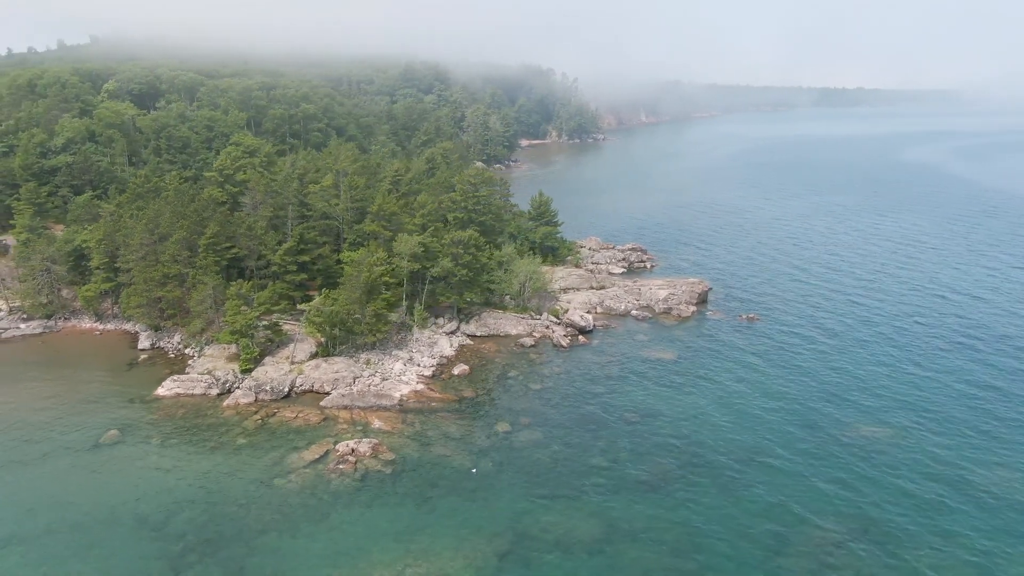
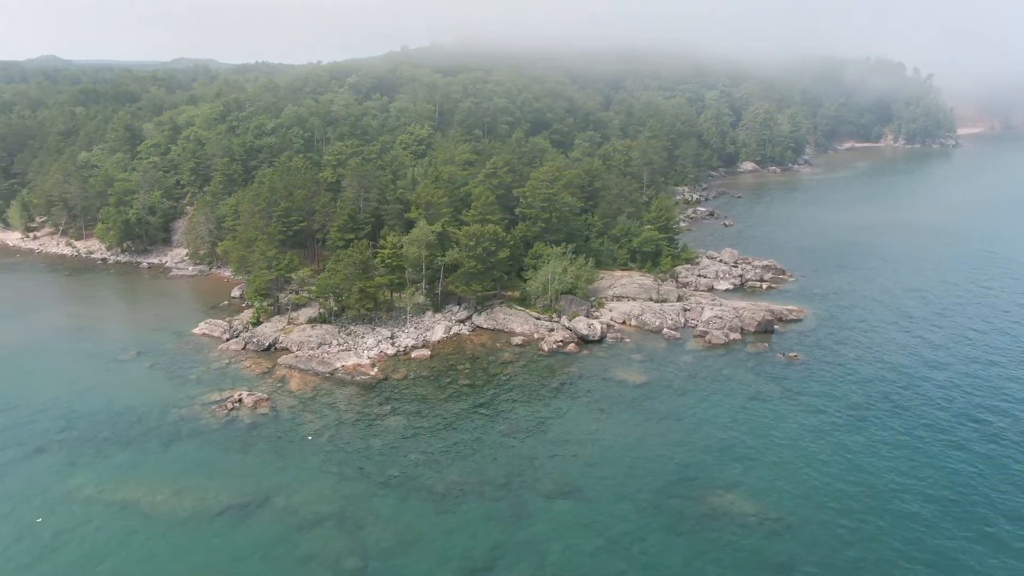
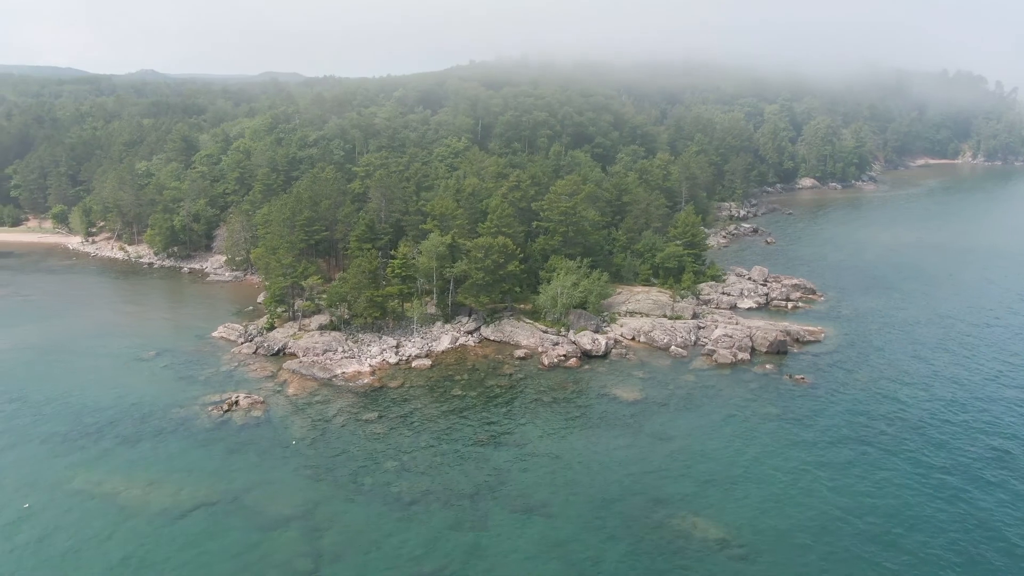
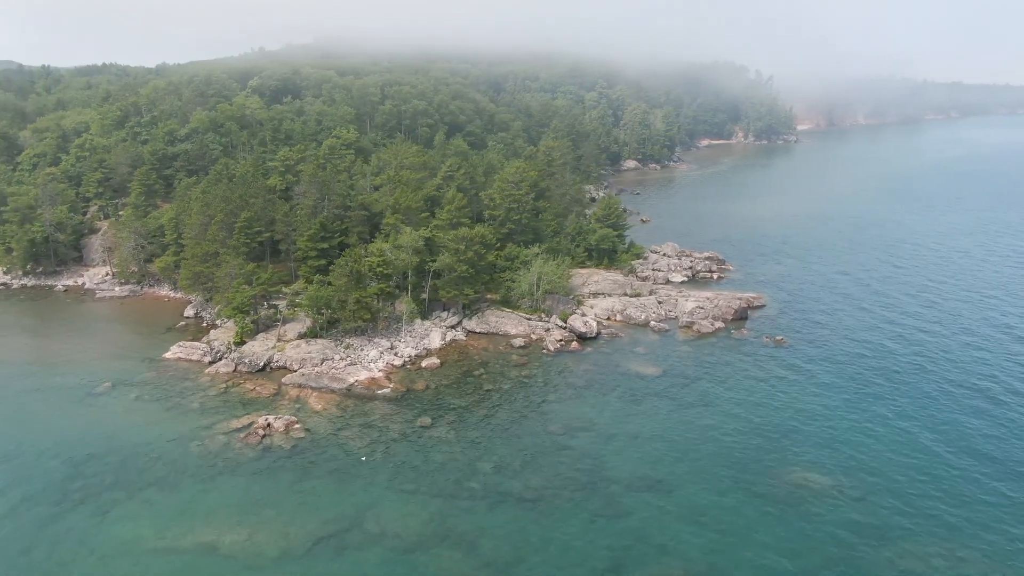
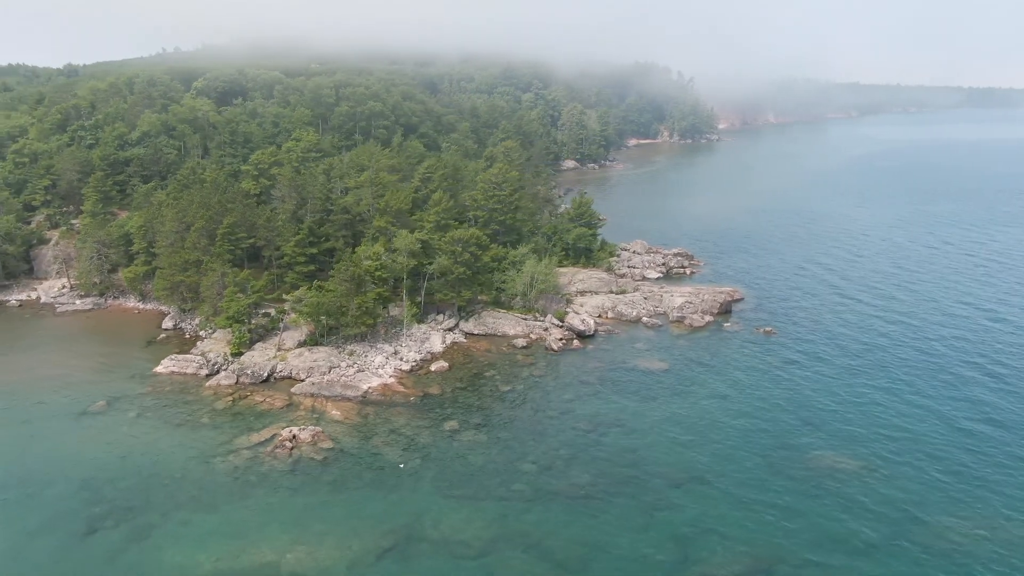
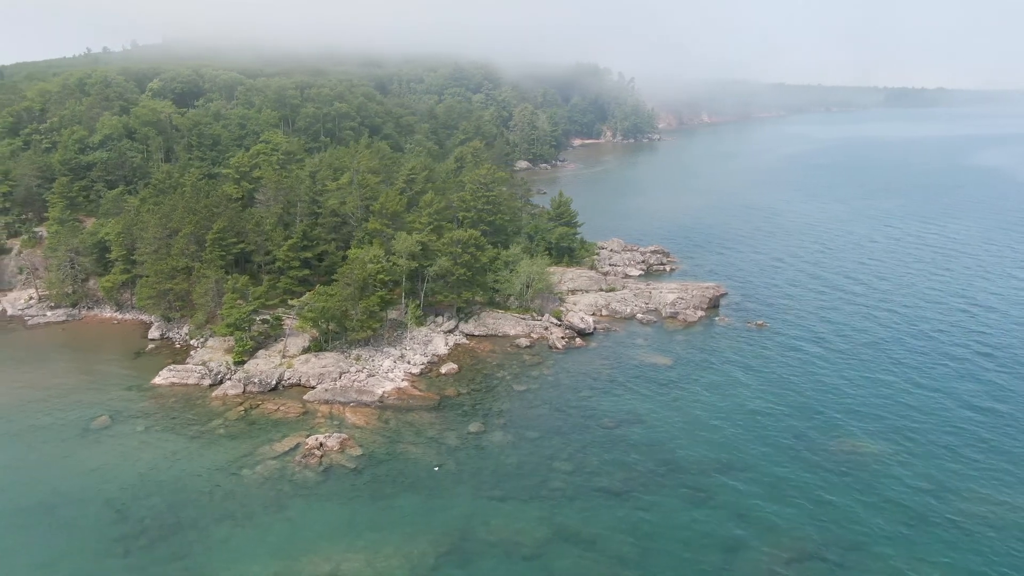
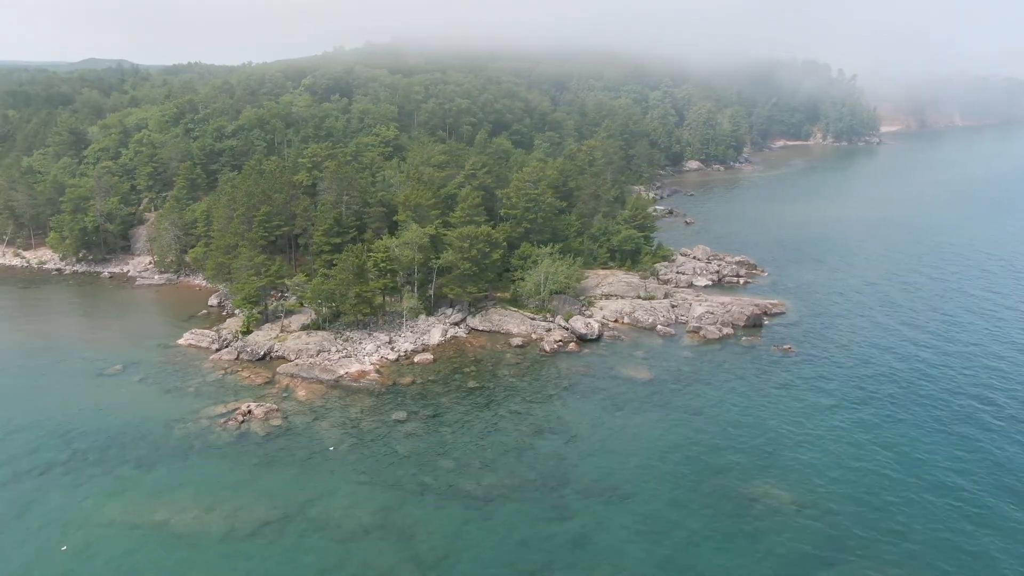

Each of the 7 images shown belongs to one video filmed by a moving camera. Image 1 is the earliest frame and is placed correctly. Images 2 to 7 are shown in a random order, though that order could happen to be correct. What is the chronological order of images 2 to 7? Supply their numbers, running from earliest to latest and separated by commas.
6, 5, 4, 7, 2, 3
